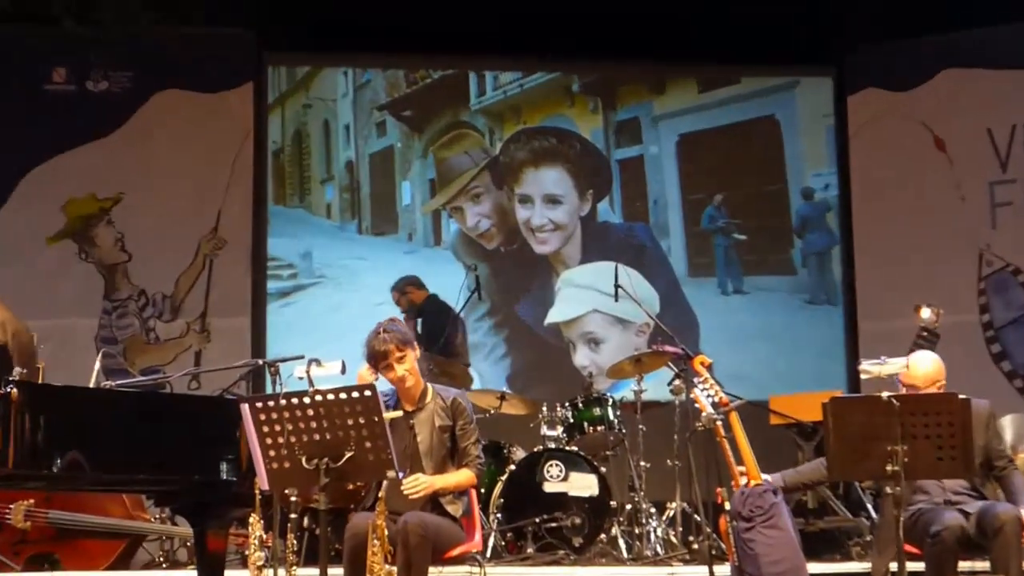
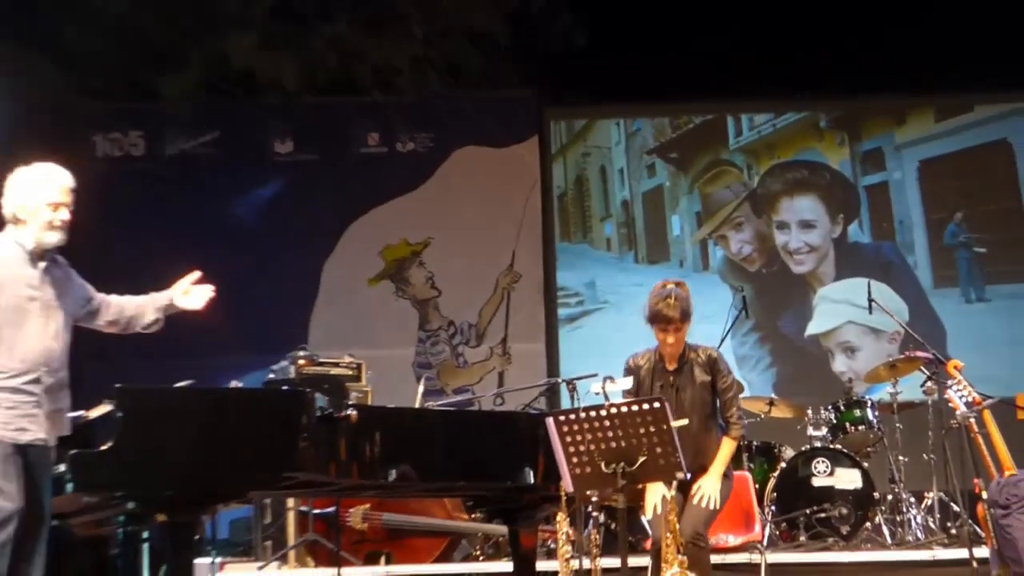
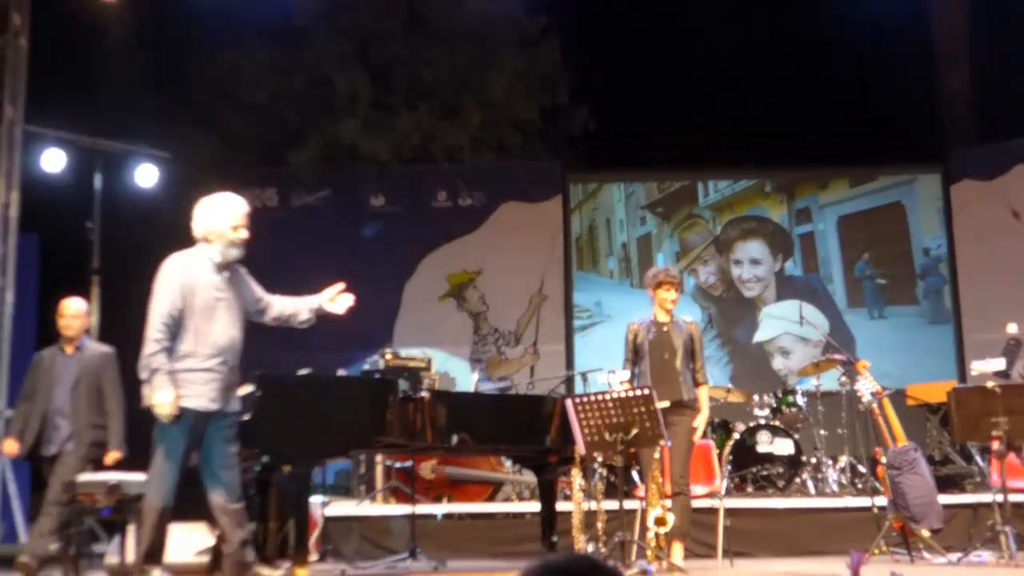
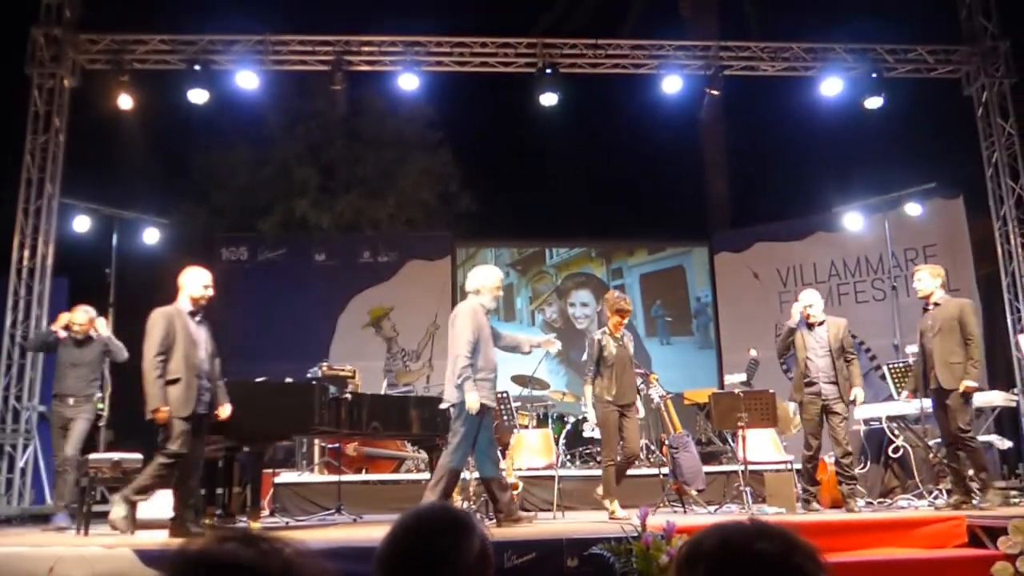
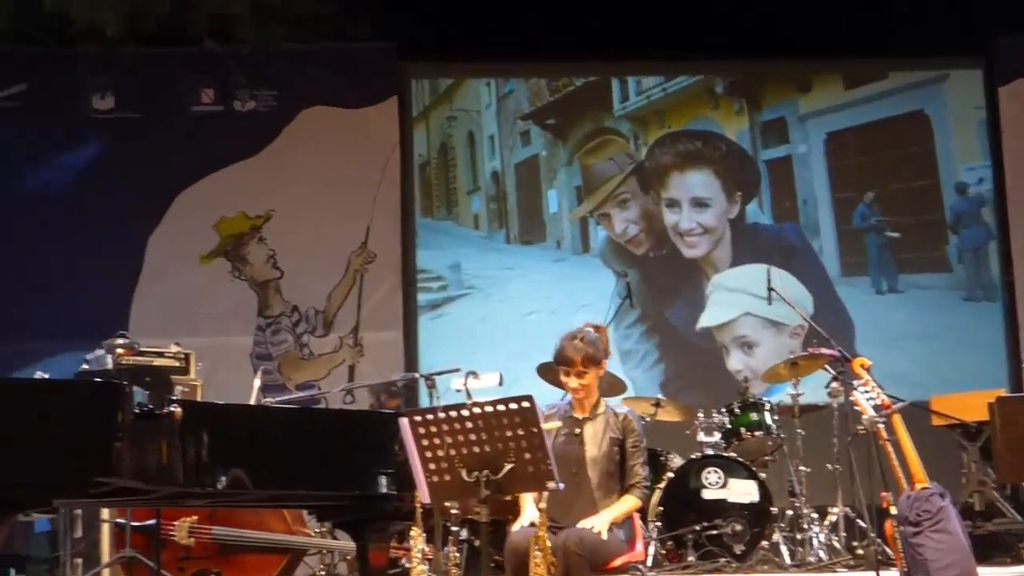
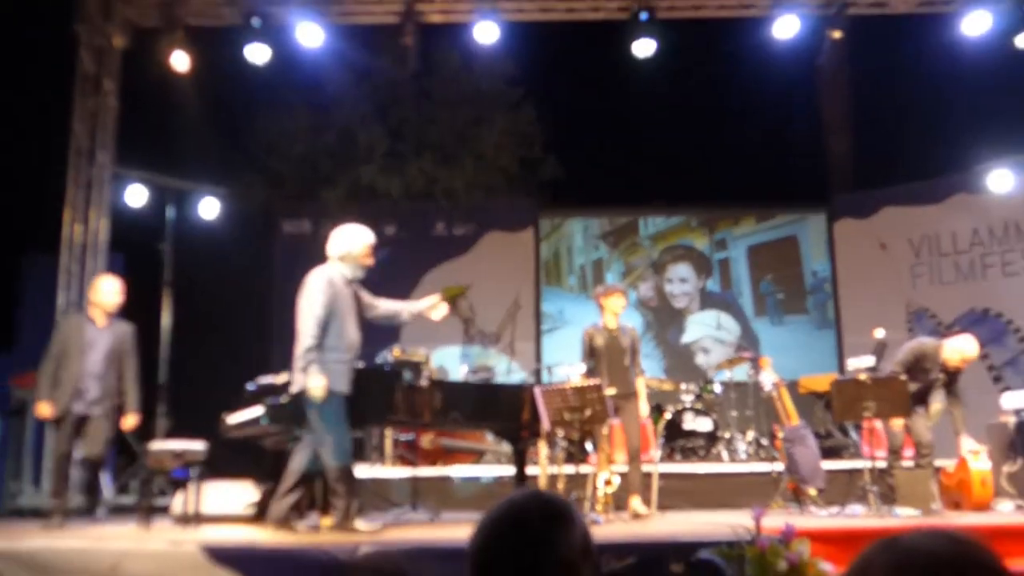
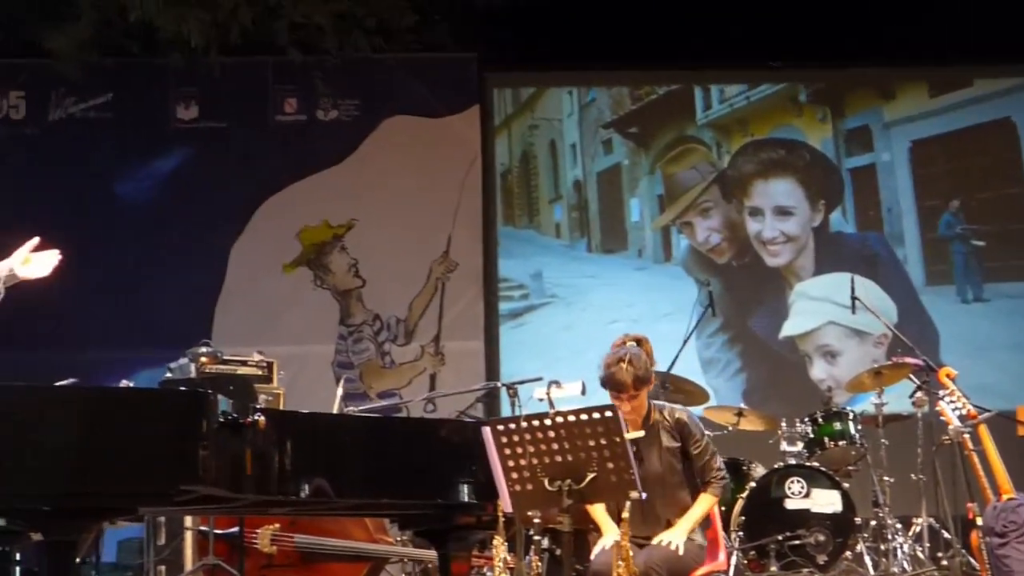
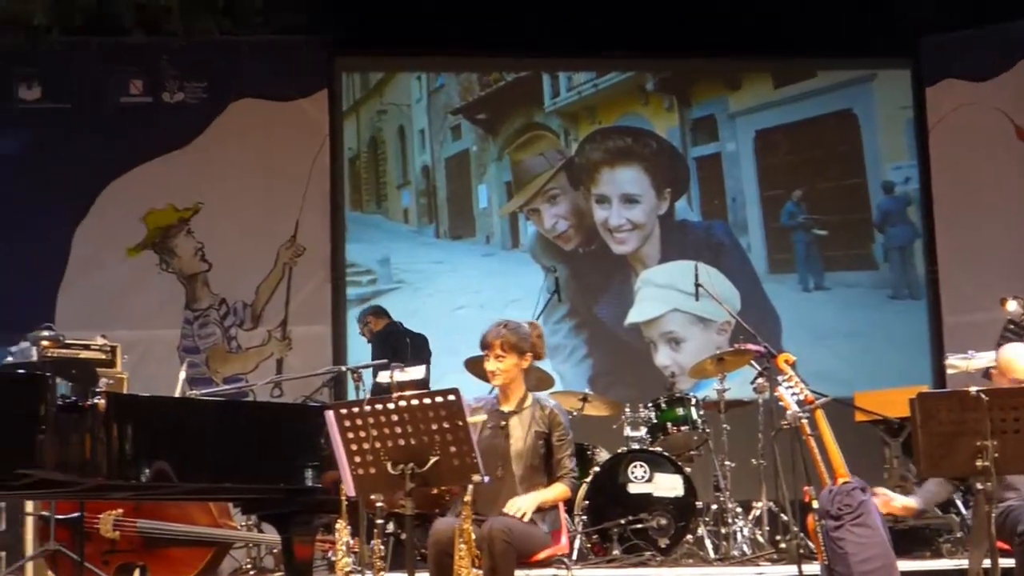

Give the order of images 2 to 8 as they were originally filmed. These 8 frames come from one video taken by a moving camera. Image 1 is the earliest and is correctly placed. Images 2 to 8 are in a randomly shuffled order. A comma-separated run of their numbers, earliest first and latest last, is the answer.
8, 5, 7, 2, 3, 6, 4
